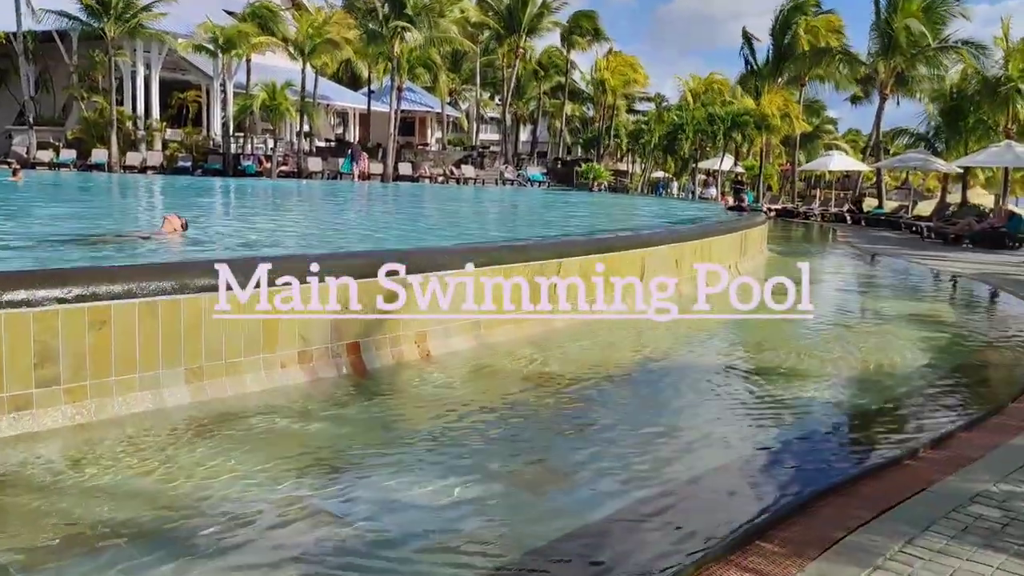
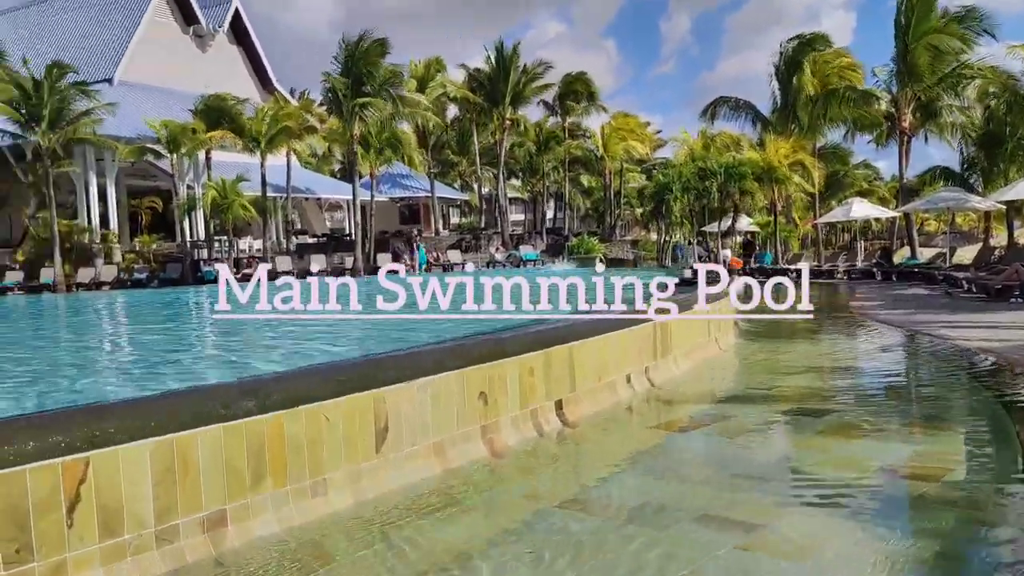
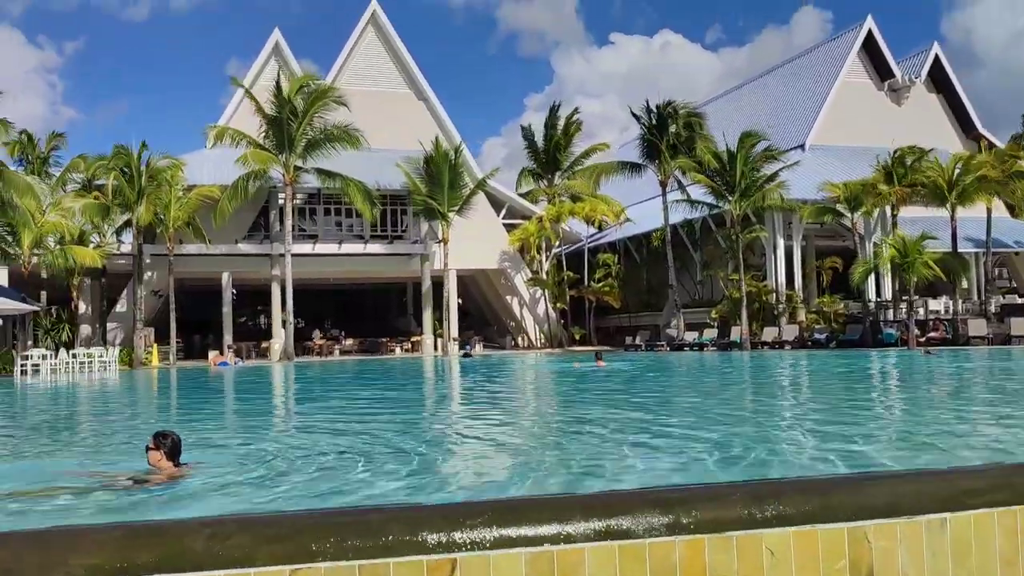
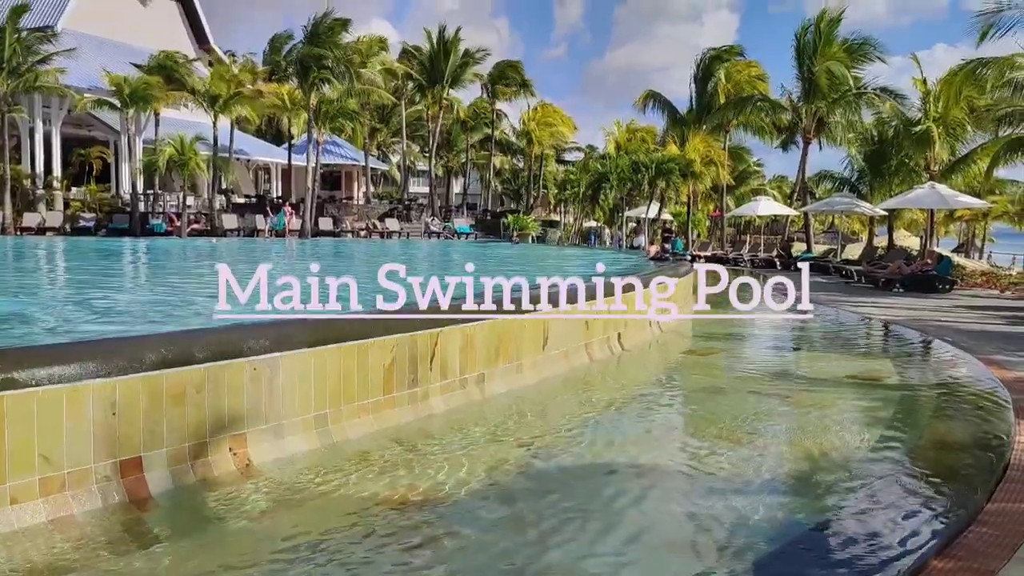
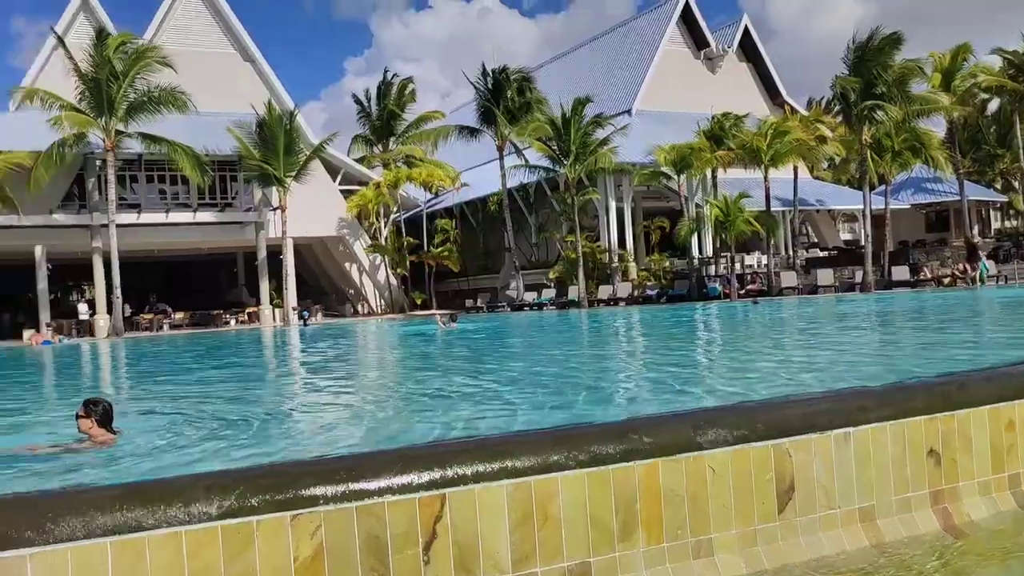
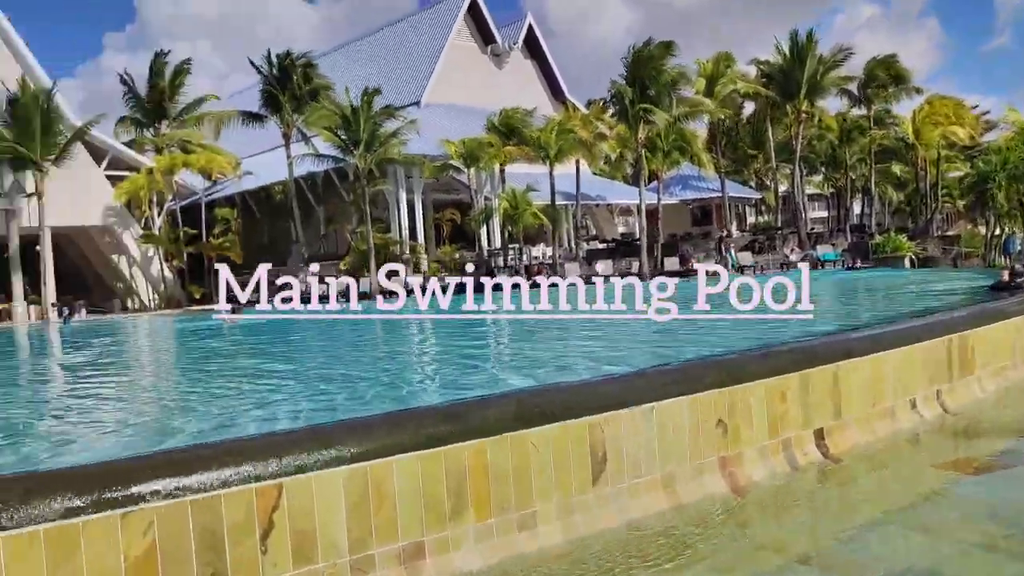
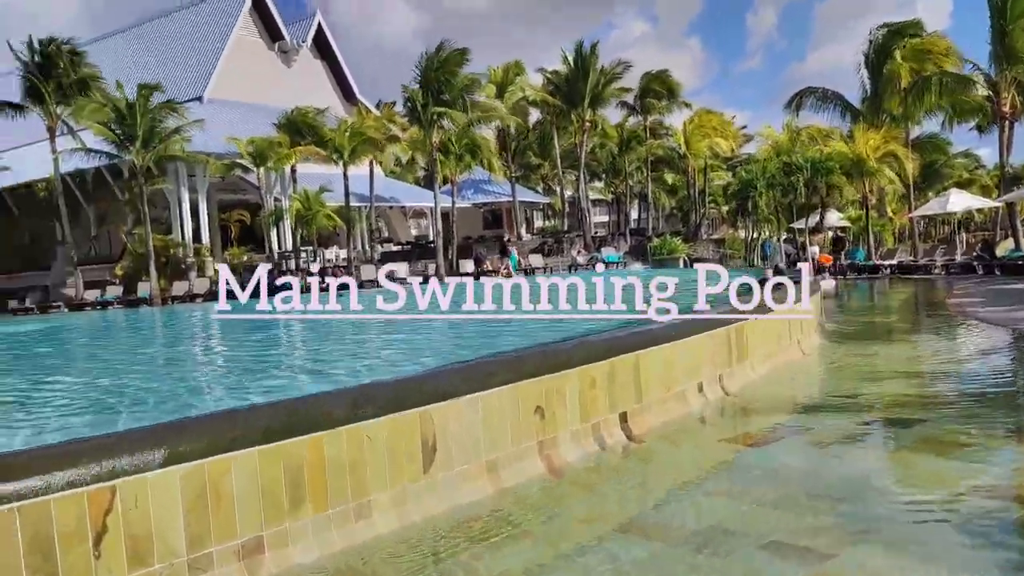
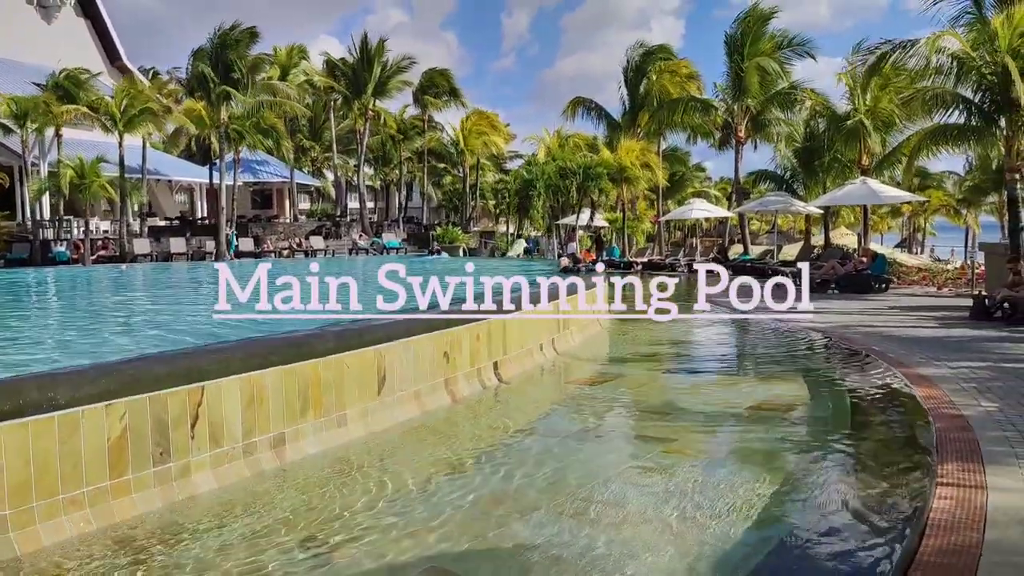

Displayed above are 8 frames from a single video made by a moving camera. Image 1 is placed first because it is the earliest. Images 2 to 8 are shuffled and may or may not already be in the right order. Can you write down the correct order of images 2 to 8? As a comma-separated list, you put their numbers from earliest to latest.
4, 8, 2, 7, 6, 5, 3
